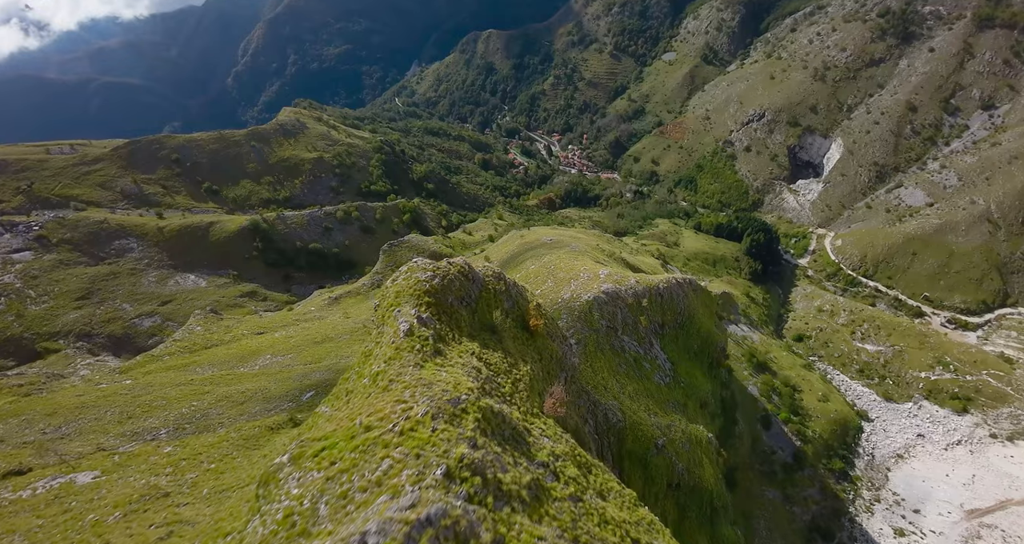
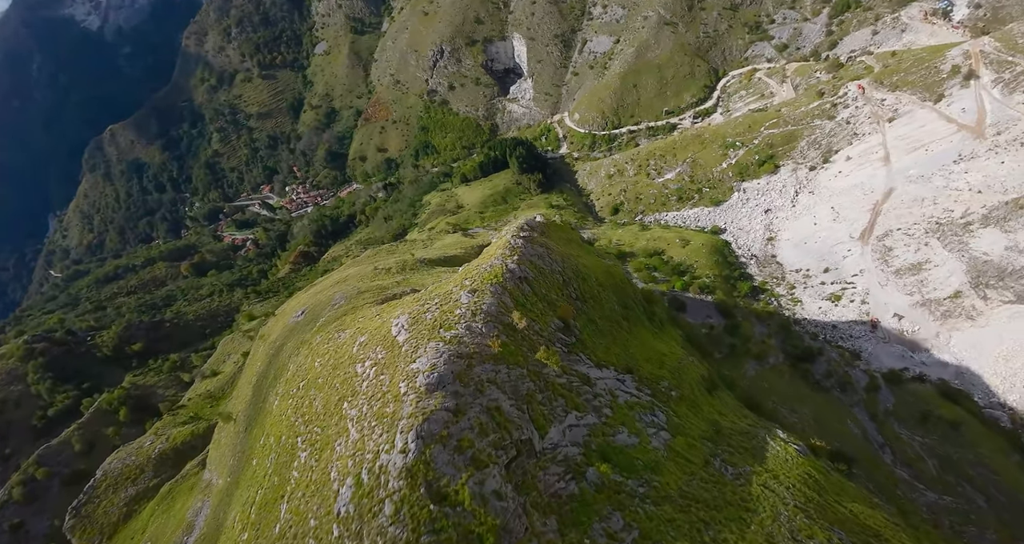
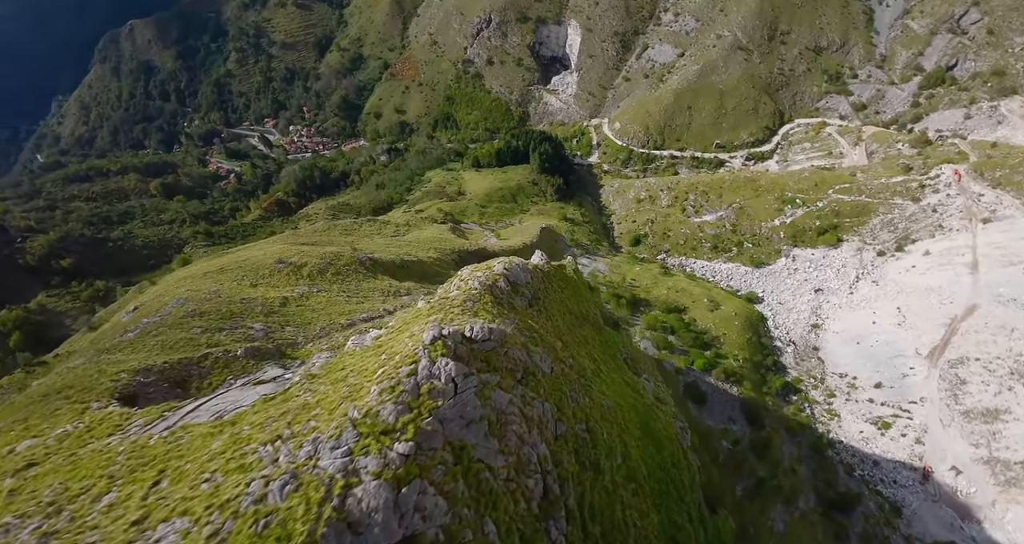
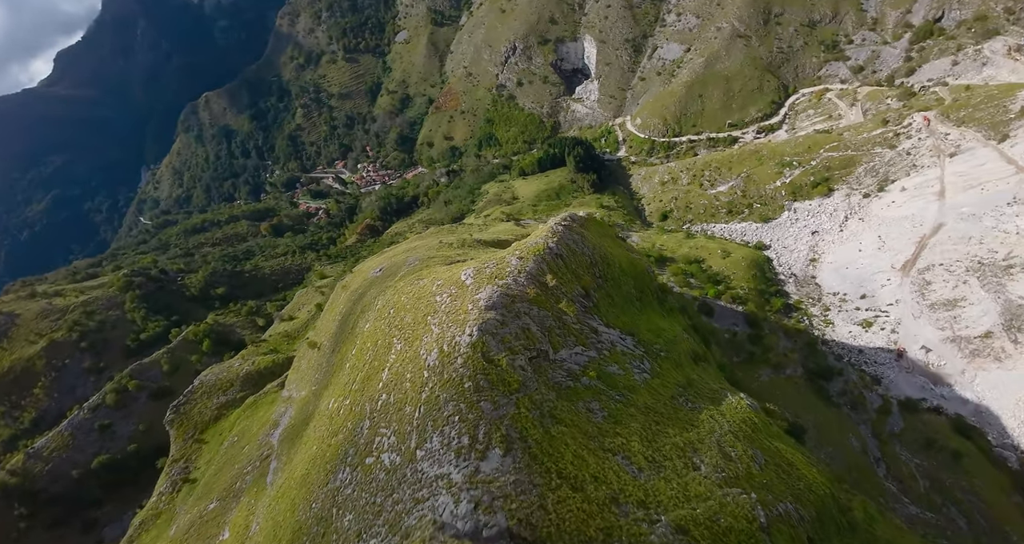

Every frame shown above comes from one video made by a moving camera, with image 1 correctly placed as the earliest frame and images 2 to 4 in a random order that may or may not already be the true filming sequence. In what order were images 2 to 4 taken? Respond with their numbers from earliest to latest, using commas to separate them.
4, 2, 3
